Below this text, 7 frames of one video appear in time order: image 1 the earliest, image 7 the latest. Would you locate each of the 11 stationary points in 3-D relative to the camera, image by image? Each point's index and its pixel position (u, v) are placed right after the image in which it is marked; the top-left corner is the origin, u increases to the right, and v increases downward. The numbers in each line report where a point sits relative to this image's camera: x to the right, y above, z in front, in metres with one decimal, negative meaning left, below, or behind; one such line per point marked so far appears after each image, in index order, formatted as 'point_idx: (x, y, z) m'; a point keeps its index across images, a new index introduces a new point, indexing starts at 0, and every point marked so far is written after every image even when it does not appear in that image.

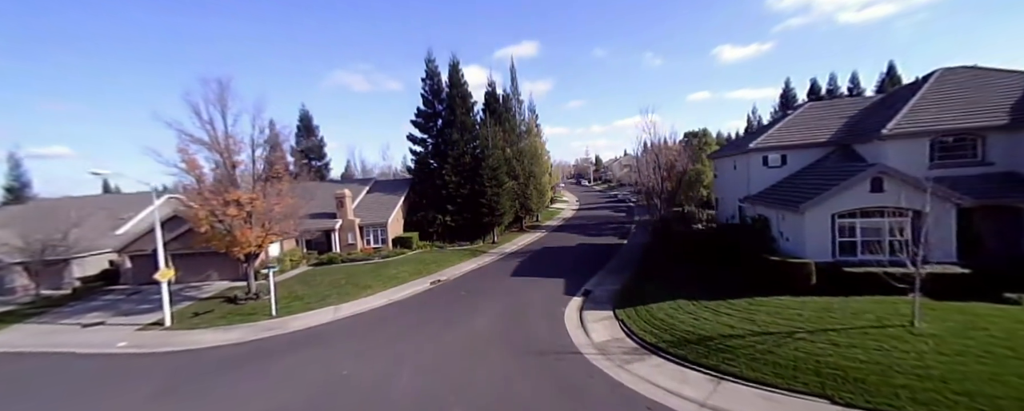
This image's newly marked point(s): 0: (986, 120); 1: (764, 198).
0: (+11.0, +2.0, +9.6) m
1: (+7.4, +0.2, +12.1) m
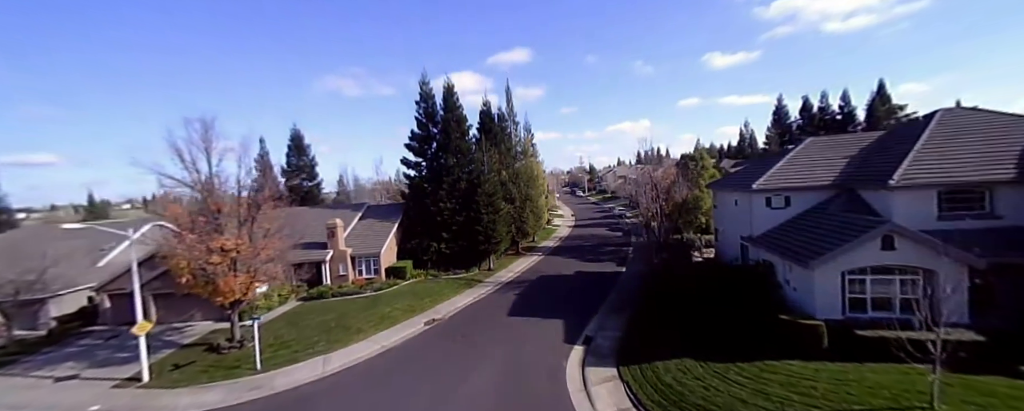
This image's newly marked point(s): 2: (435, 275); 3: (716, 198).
0: (+11.0, +0.8, +9.5) m
1: (+7.4, -1.1, +11.8) m
2: (-3.7, -3.3, +19.7) m
3: (+8.8, +0.3, +17.8) m
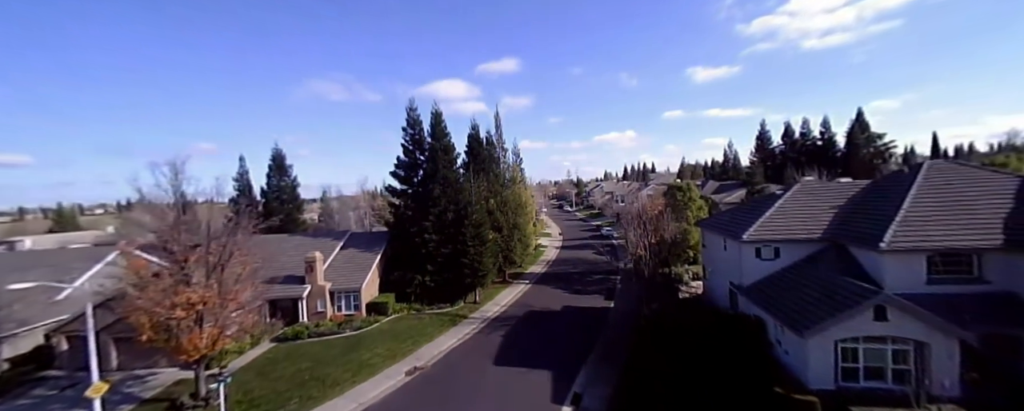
0: (+10.7, -0.7, +9.5) m
1: (+7.0, -2.6, +11.6) m
2: (-4.3, -4.8, +19.2) m
3: (+8.2, -1.3, +17.7) m
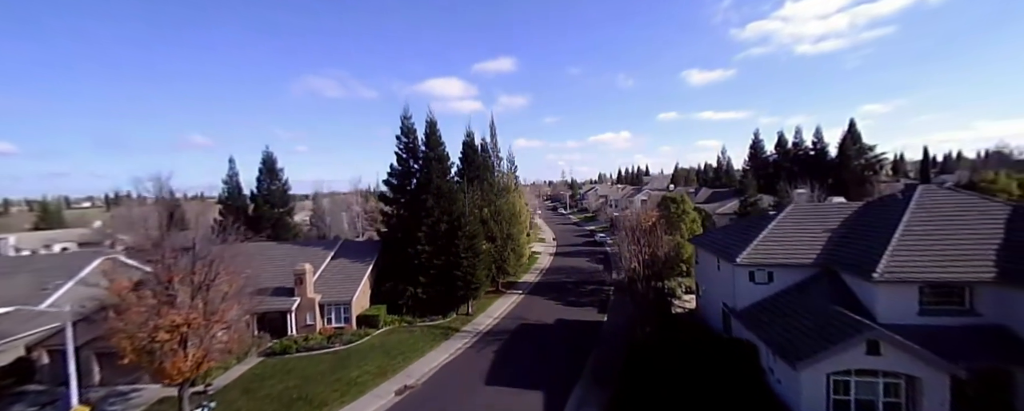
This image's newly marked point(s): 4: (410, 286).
0: (+10.6, -1.5, +9.5) m
1: (+6.8, -3.3, +11.6) m
2: (-4.7, -5.4, +19.0) m
3: (+7.9, -2.0, +17.7) m
4: (-4.9, -3.9, +19.9) m
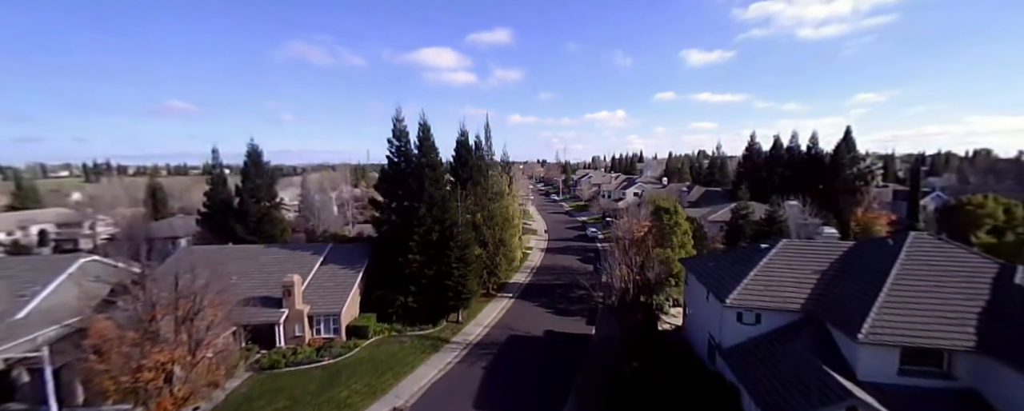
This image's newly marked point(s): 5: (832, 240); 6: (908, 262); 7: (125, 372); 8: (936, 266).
0: (+10.4, -3.0, +9.7) m
1: (+6.5, -4.6, +11.8) m
2: (-5.2, -5.8, +19.1) m
3: (+7.6, -3.0, +17.9) m
4: (-5.3, -4.3, +19.9) m
5: (+11.3, -1.2, +14.7) m
6: (+11.3, -1.5, +11.9) m
7: (-9.0, -3.8, +9.7) m
8: (+11.9, -1.6, +11.6) m
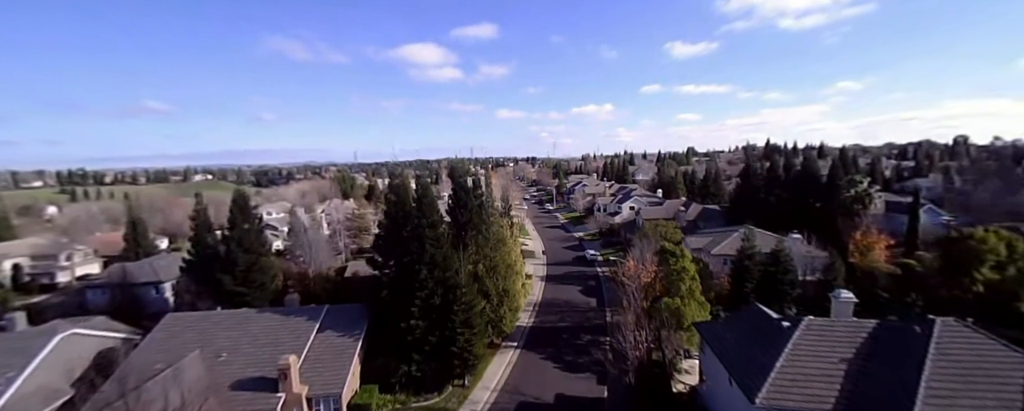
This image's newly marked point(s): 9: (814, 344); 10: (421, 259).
0: (+10.9, -5.7, +9.2) m
1: (+7.0, -7.3, +11.2) m
2: (-4.8, -8.7, +18.2) m
3: (+7.9, -5.6, +17.3) m
4: (-5.0, -7.2, +18.9) m
5: (+11.7, -3.7, +14.1) m
6: (+11.8, -4.2, +11.4) m
7: (-8.4, -6.9, +8.7) m
8: (+12.4, -4.2, +11.1) m
9: (+9.8, -4.4, +13.5) m
10: (-4.3, -2.4, +19.7) m
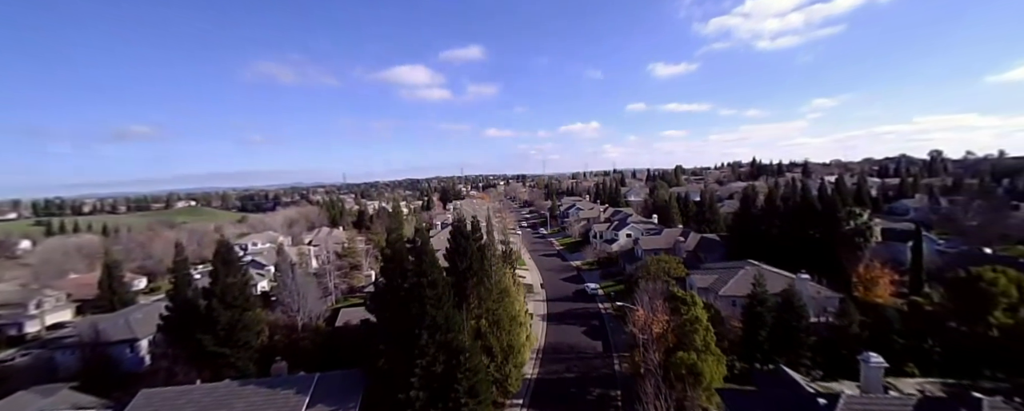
0: (+11.6, -7.6, +8.0) m
1: (+7.6, -9.3, +9.9) m
2: (-4.3, -11.2, +16.5) m
3: (+8.4, -7.9, +16.0) m
4: (-4.6, -9.7, +17.3) m
5: (+12.2, -5.8, +13.1) m
6: (+12.4, -6.1, +10.3) m
7: (-7.7, -9.1, +7.0) m
8: (+13.0, -6.1, +10.1) m
9: (+10.3, -6.4, +12.4) m
10: (-4.0, -5.0, +18.3) m
